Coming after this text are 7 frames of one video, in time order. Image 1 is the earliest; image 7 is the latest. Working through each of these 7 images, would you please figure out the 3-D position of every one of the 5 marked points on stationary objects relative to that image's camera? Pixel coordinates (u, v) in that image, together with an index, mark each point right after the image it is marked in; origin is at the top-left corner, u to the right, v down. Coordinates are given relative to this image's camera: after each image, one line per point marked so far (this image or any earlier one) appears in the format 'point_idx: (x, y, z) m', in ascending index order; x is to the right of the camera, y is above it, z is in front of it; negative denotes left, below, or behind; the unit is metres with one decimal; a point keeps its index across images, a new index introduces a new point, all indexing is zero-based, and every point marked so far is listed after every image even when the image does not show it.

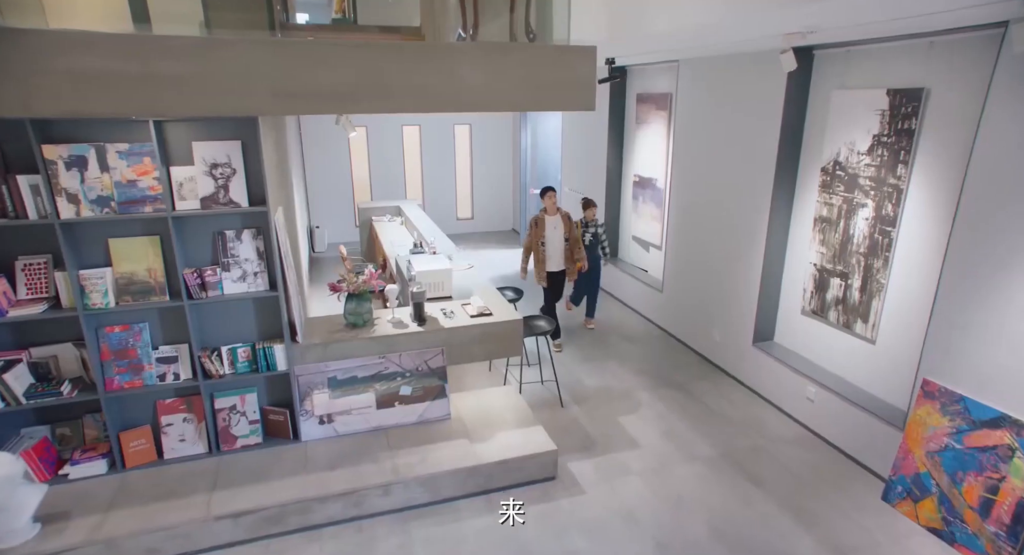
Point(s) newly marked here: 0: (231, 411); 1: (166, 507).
0: (-1.9, -0.9, +3.7) m
1: (-2.0, -1.3, +3.3) m
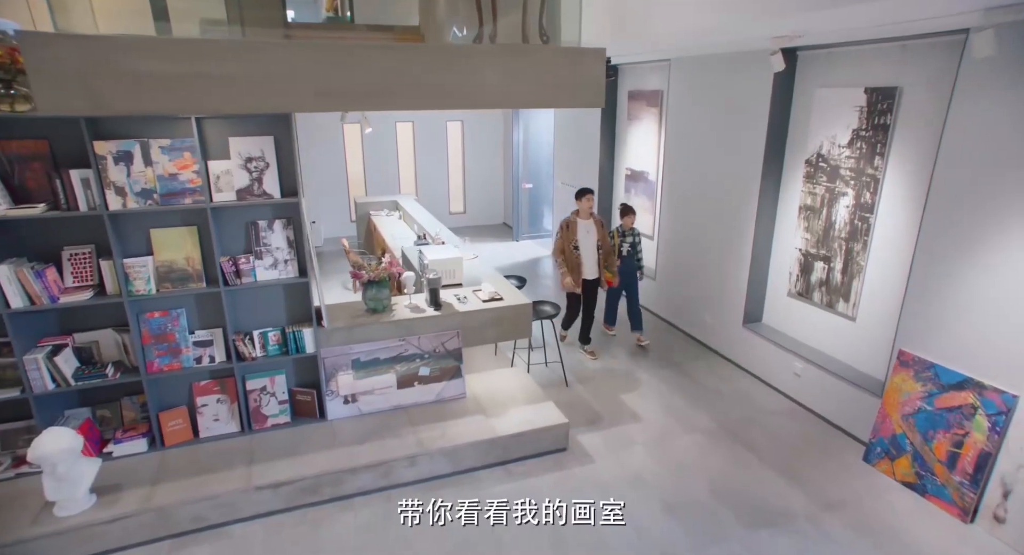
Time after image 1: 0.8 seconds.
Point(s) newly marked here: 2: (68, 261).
0: (-1.8, -0.8, +3.9) m
1: (-1.9, -1.3, +3.5) m
2: (-2.7, +0.1, +3.3) m
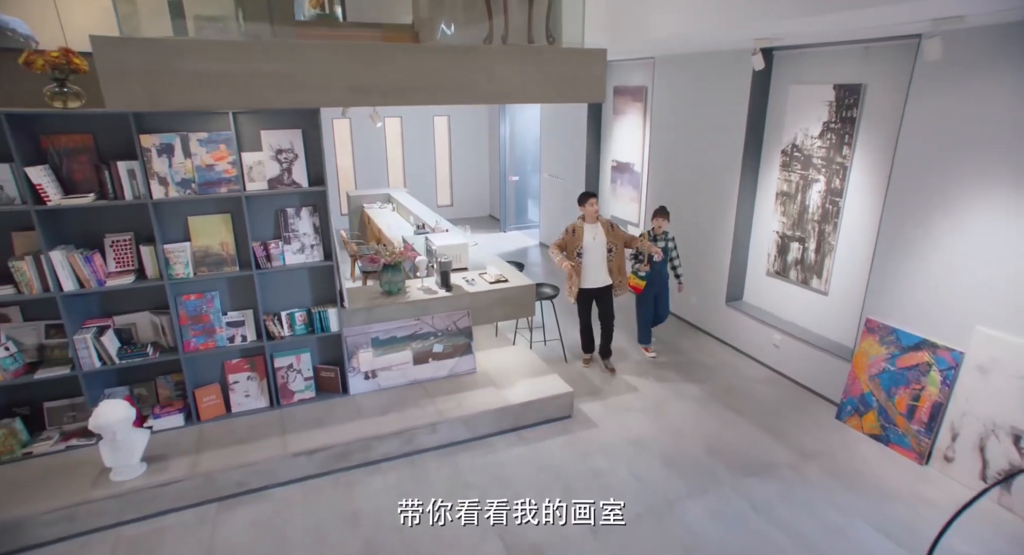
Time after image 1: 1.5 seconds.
0: (-1.7, -0.7, +4.2) m
1: (-1.8, -1.2, +3.8) m
2: (-2.6, +0.2, +3.6) m
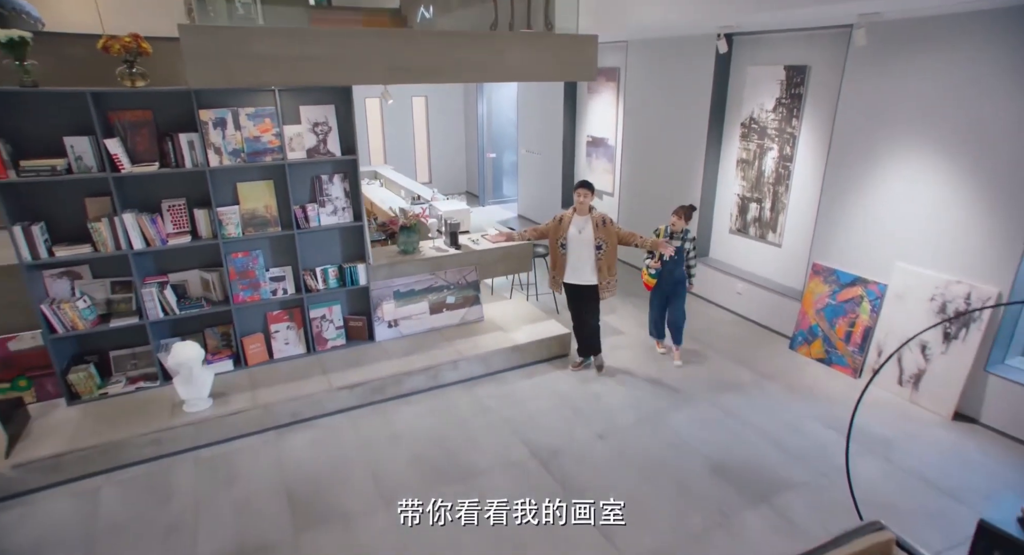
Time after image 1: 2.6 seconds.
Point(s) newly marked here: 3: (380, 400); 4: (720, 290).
0: (-1.6, -0.3, +4.8) m
1: (-1.7, -0.8, +4.4) m
2: (-2.5, +0.5, +4.1) m
3: (-1.1, -1.0, +4.5) m
4: (+2.3, -0.1, +6.3) m
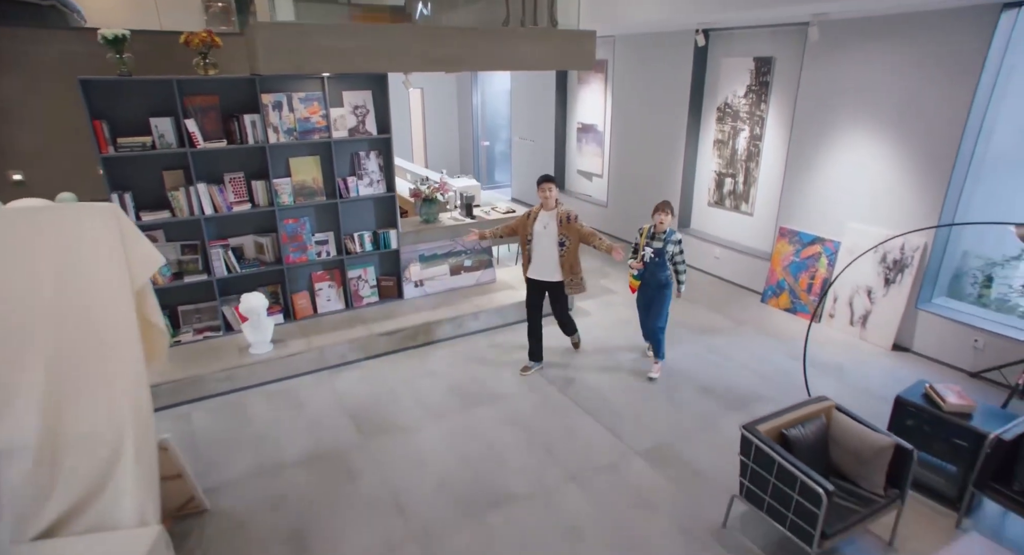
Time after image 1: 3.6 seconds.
0: (-1.5, 0.0, +5.5) m
1: (-1.5, -0.5, +5.1) m
2: (-2.4, +0.8, +4.7) m
3: (-0.9, -0.6, +5.3) m
4: (+2.4, +0.3, +7.1) m
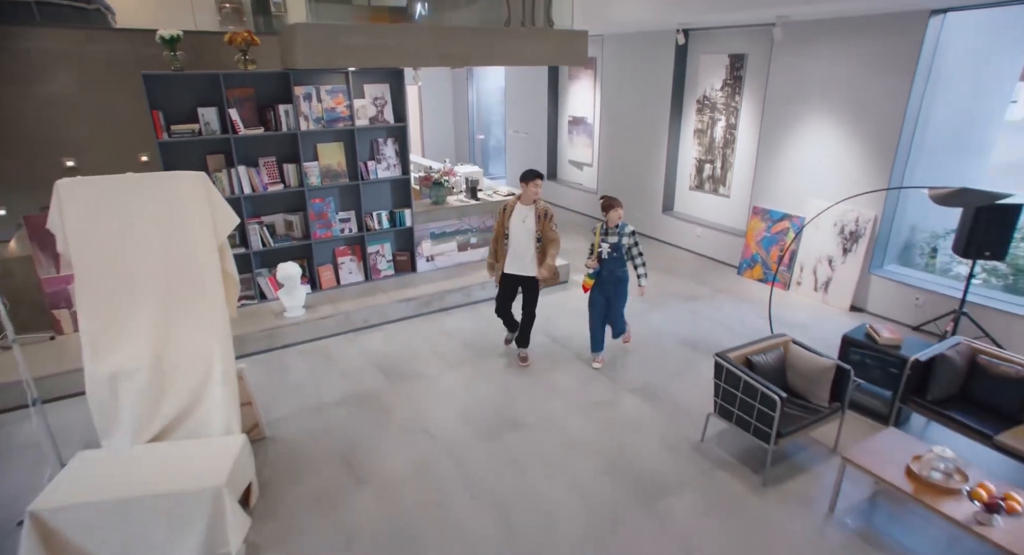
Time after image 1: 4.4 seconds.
0: (-1.5, +0.3, +6.1) m
1: (-1.5, -0.2, +5.7) m
2: (-2.3, +1.1, +5.3) m
3: (-0.9, -0.4, +5.9) m
4: (+2.4, +0.6, +7.8) m
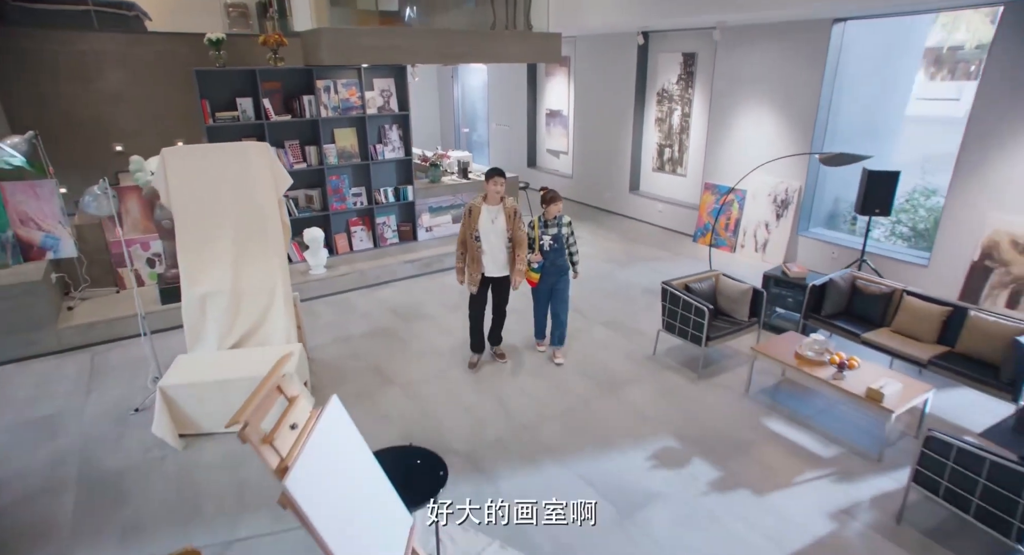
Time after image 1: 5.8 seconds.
0: (-1.6, +0.7, +7.1) m
1: (-1.6, +0.2, +6.7) m
2: (-2.5, +1.4, +6.3) m
3: (-1.0, 0.0, +6.9) m
4: (+2.1, +1.1, +8.9) m
